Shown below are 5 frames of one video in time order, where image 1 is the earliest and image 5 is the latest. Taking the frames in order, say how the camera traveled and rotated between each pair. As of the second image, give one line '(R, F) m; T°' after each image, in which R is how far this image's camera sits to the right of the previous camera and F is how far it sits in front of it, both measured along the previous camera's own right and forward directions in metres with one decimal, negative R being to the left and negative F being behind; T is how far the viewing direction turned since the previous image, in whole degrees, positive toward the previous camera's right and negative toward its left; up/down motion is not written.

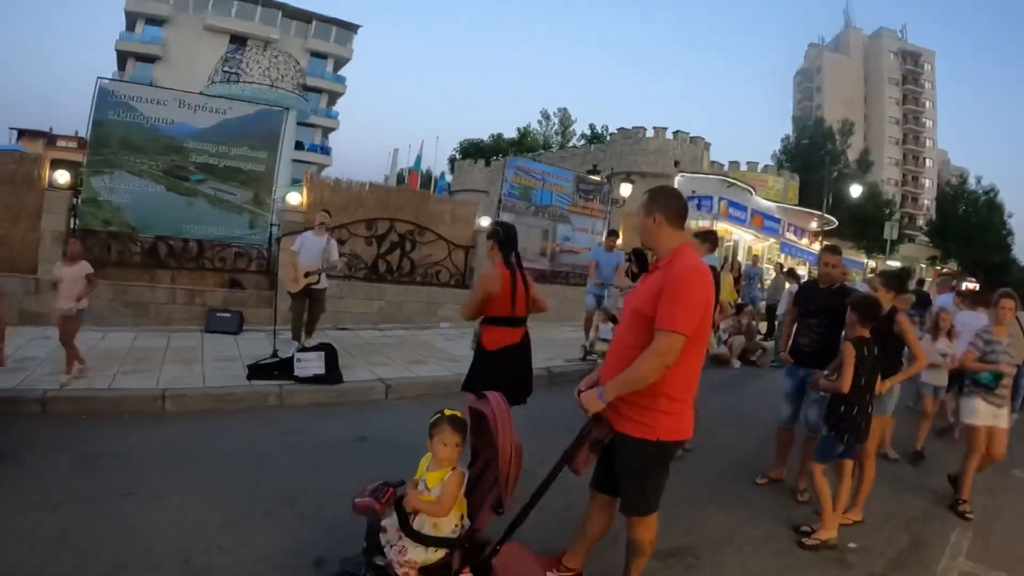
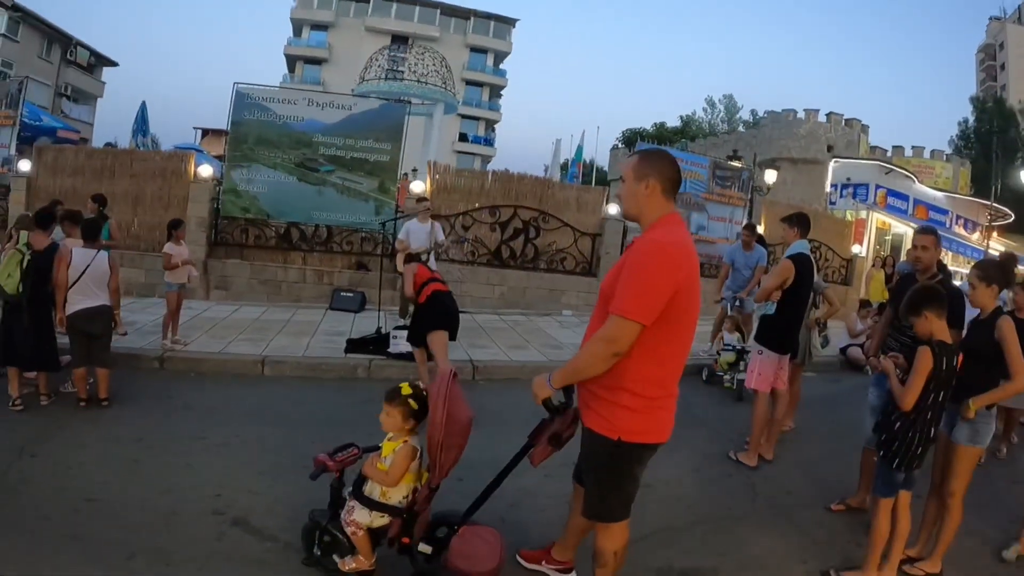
(+0.8, 0.0) m; -13°
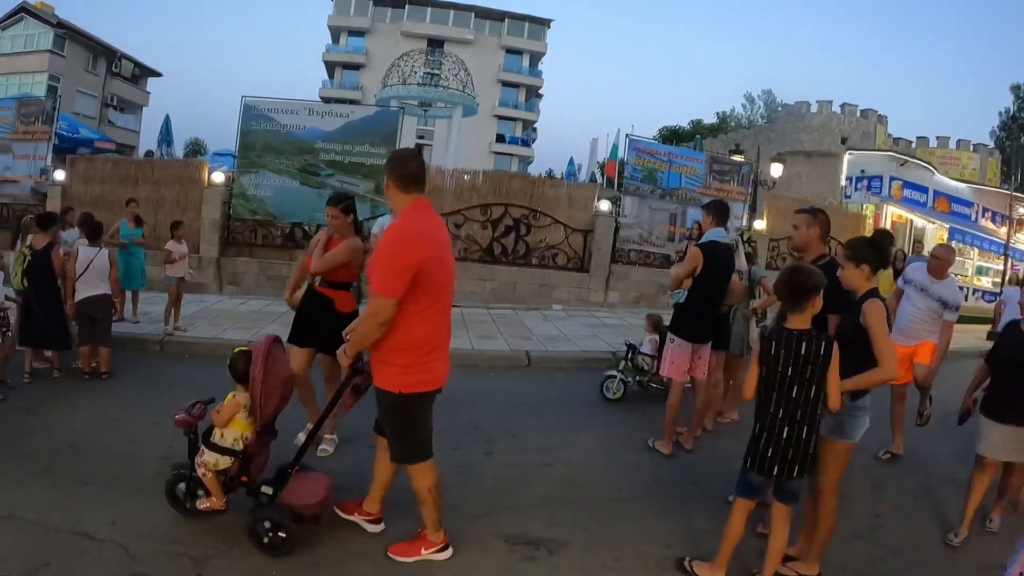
(+1.0, -0.7) m; -4°
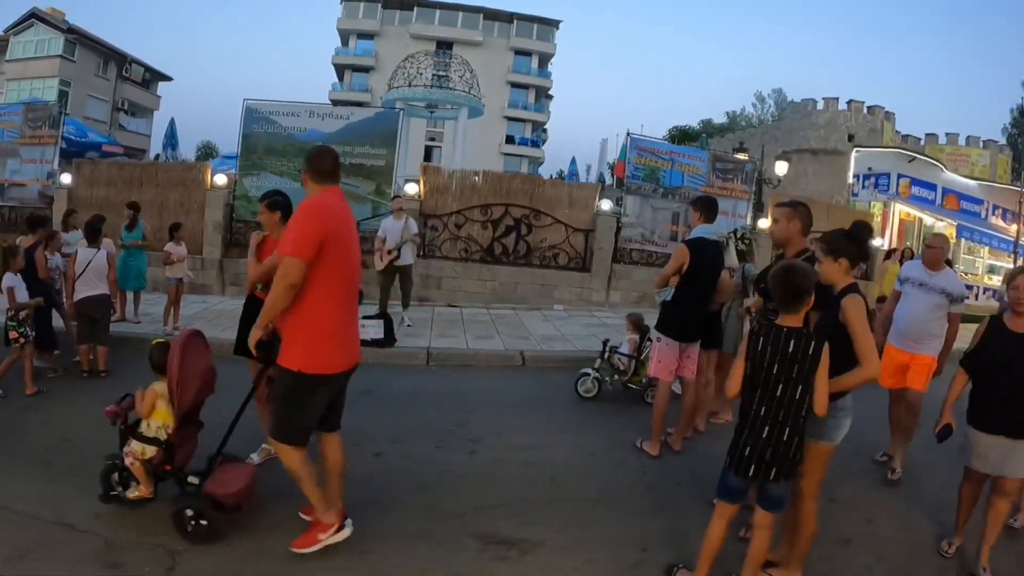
(+0.2, 0.0) m; -1°
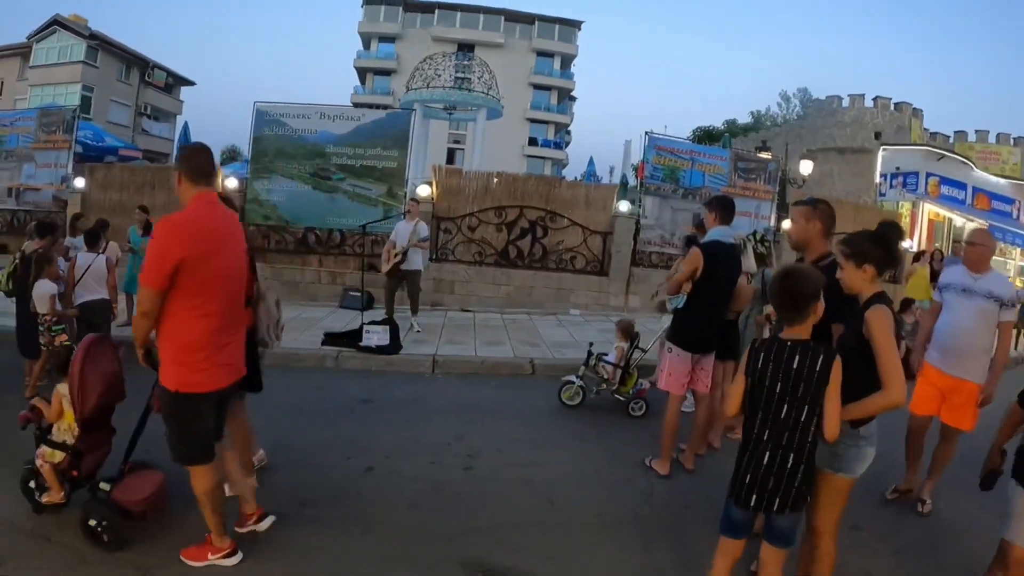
(+0.2, +0.3) m; -2°
